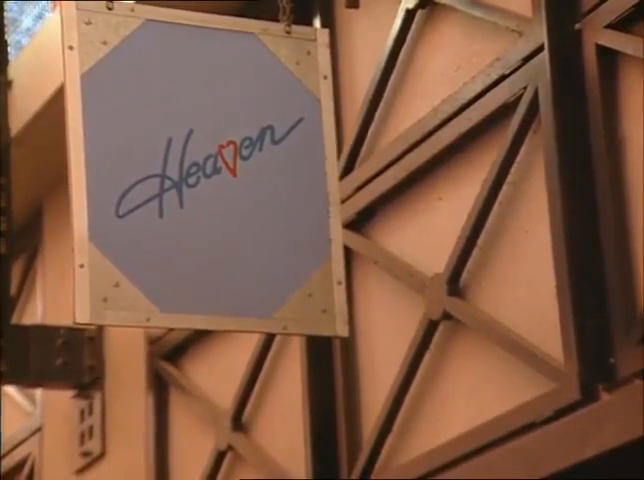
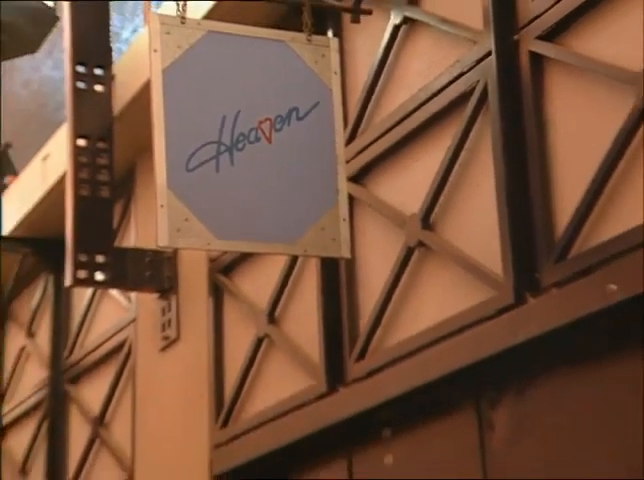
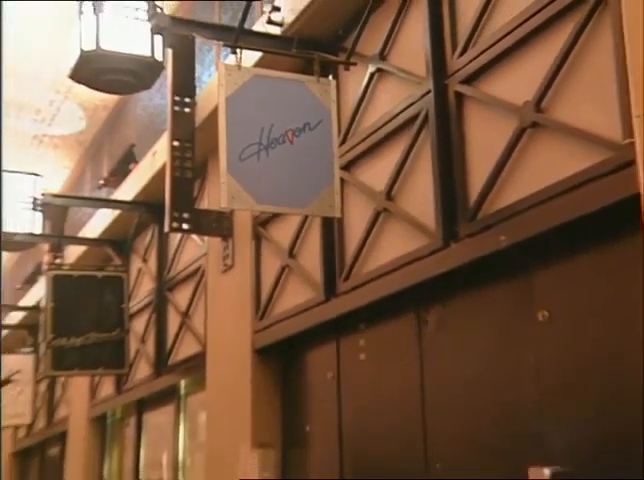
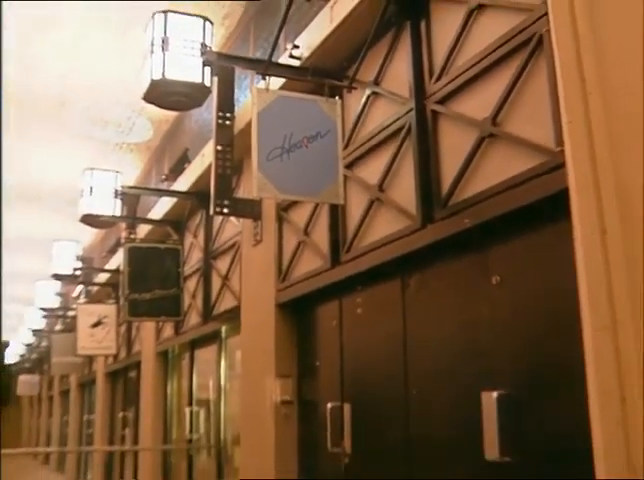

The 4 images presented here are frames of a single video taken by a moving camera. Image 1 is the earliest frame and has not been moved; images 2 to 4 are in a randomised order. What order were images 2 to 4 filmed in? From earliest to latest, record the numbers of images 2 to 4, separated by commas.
2, 3, 4
